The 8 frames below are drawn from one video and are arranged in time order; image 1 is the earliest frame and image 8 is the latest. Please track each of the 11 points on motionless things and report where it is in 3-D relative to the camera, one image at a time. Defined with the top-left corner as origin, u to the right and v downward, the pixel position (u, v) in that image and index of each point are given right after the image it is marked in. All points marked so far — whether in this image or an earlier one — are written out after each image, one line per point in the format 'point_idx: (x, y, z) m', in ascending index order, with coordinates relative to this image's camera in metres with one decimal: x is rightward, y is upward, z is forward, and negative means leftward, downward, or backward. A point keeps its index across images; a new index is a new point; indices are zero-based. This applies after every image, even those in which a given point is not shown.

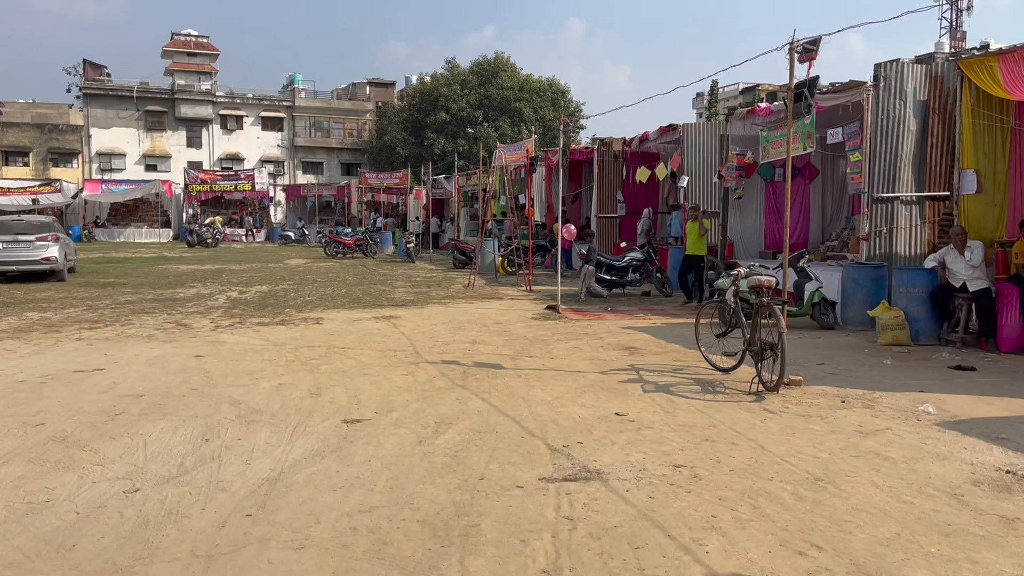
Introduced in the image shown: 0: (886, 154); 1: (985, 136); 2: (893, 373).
0: (+4.5, +1.6, +10.1) m
1: (+5.0, +1.6, +8.8) m
2: (+3.2, -0.7, +7.0) m
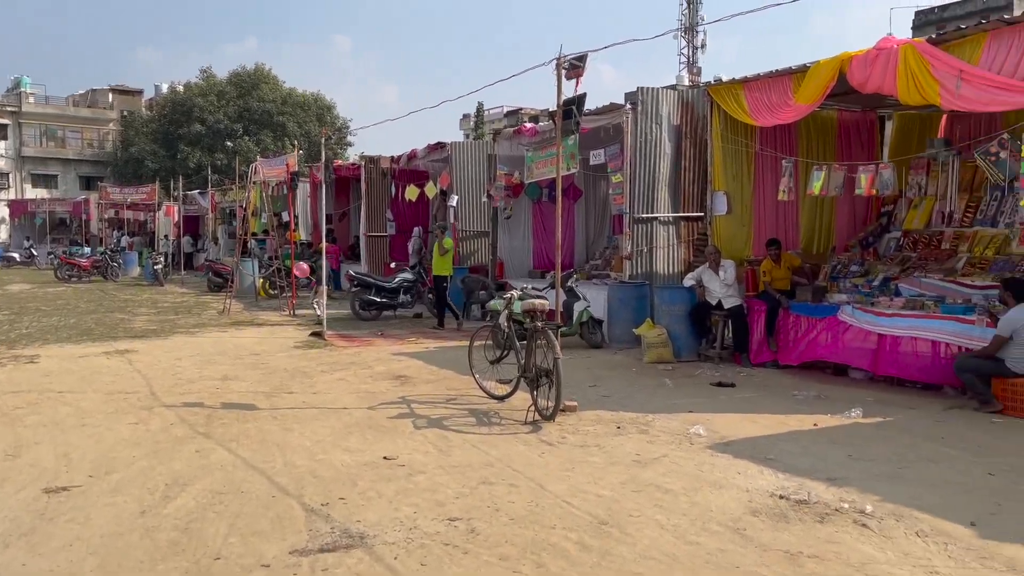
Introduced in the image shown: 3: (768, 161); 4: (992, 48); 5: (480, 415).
0: (+1.7, +1.4, +10.4) m
1: (+2.4, +1.4, +9.3) m
2: (+1.3, -0.9, +7.0) m
3: (+2.9, +1.4, +9.4) m
4: (+3.6, +1.8, +6.4) m
5: (-0.2, -1.0, +6.3) m
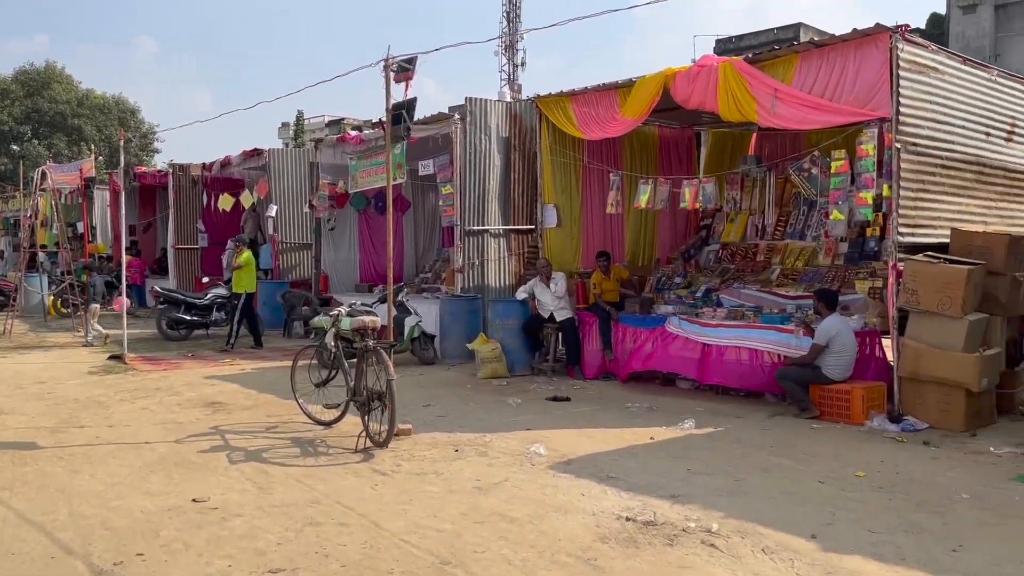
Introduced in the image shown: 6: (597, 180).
0: (-0.5, +1.2, +10.2) m
1: (+0.5, +1.3, +9.3) m
2: (-0.1, -1.0, +6.8) m
3: (+0.9, +1.3, +9.5) m
4: (+2.3, +1.8, +6.7) m
5: (-1.4, -1.1, +5.8) m
6: (+1.0, +1.2, +9.5) m
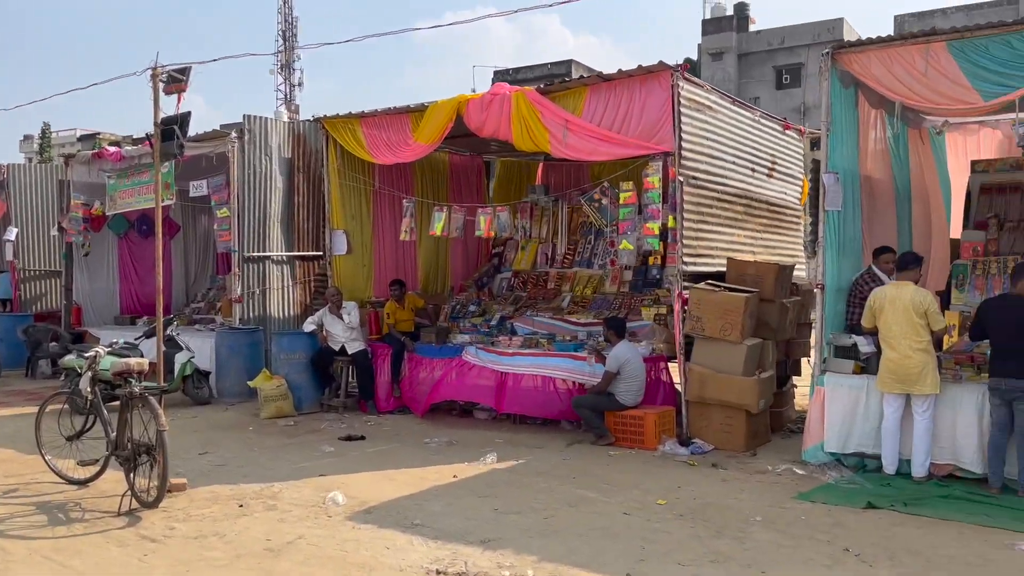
0: (-2.9, +0.9, +9.5) m
1: (-1.7, +1.0, +8.8) m
2: (-1.7, -1.2, +6.2) m
3: (-1.4, +1.0, +9.2) m
4: (+0.7, +1.5, +6.8) m
5: (-2.7, -1.3, +4.9) m
6: (-1.4, +0.9, +9.2) m
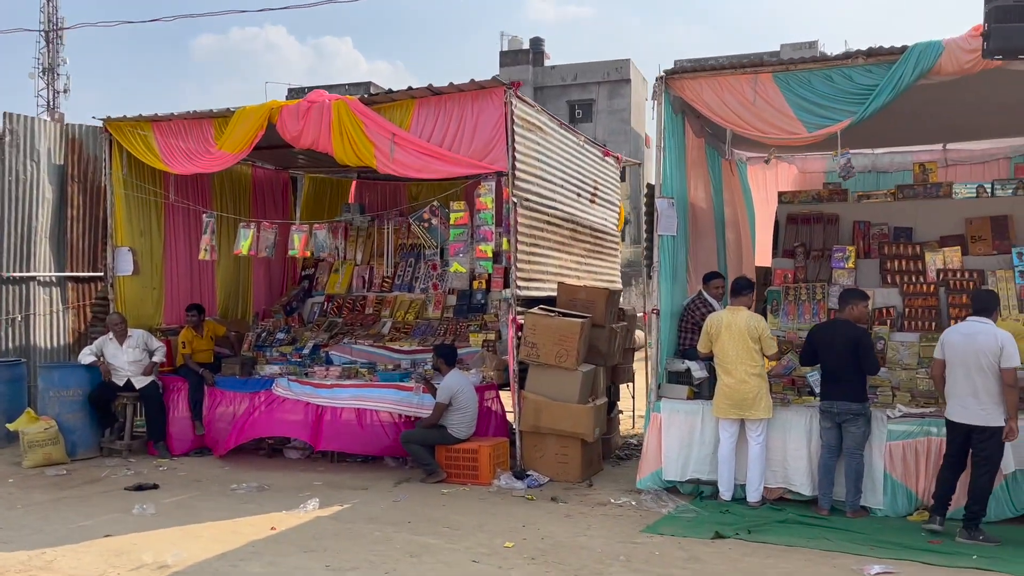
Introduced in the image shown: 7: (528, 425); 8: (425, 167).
0: (-4.8, +0.6, +8.2) m
1: (-3.5, +0.7, +7.8) m
2: (-2.8, -1.4, +5.2) m
3: (-3.3, +0.7, +8.2) m
4: (-0.7, +1.3, +6.4) m
5: (-3.5, -1.4, +3.7) m
6: (-3.2, +0.7, +8.2) m
7: (+0.1, -1.0, +6.0) m
8: (-0.7, +0.9, +6.2) m
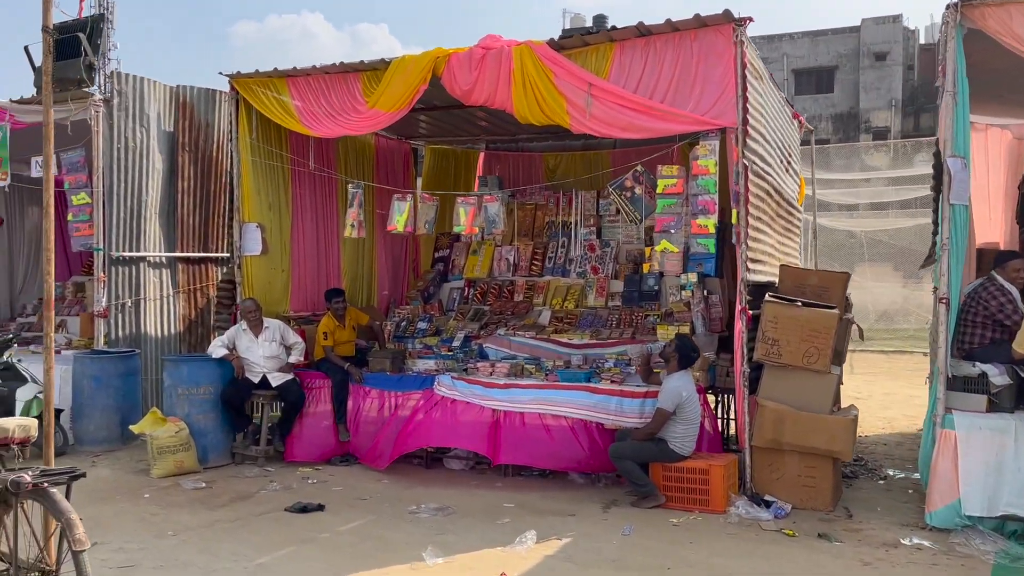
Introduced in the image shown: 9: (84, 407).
0: (-3.4, +0.8, +7.3) m
1: (-2.0, +0.9, +6.8) m
2: (-1.5, -1.3, +4.2) m
3: (-1.8, +0.9, +7.2) m
4: (+0.7, +1.4, +5.3) m
5: (-2.2, -1.3, +2.8) m
6: (-1.8, +0.8, +7.3) m
7: (+1.5, -0.9, +4.9) m
8: (+0.7, +1.0, +5.1) m
9: (-3.4, -0.9, +6.7) m
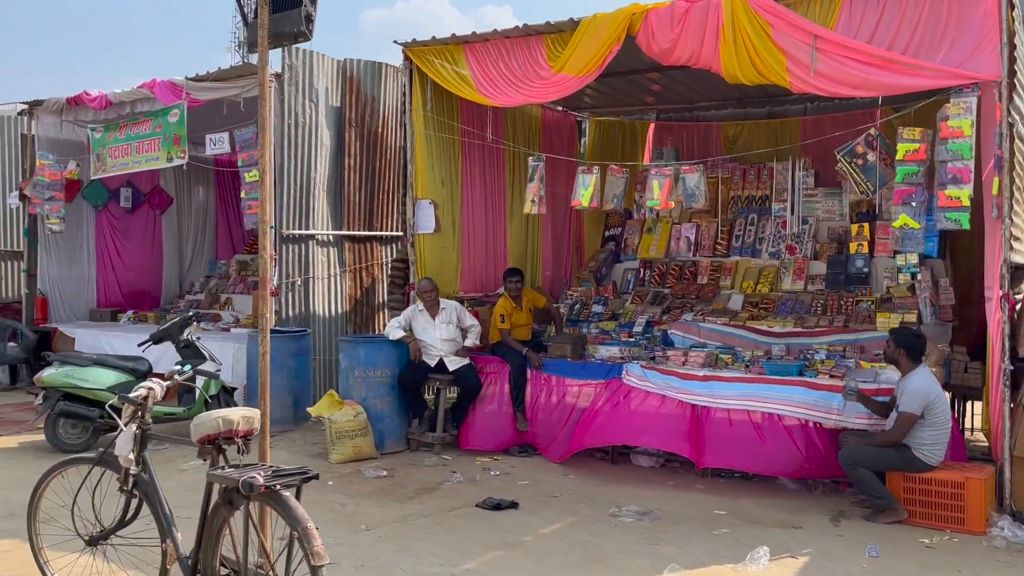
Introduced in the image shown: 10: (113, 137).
0: (-1.8, +1.0, +7.2) m
1: (-0.6, +1.1, +6.5) m
2: (-0.4, -1.2, +3.9) m
3: (-0.3, +1.1, +6.9) m
4: (+1.9, +1.5, +4.6) m
5: (-1.4, -1.3, +2.6) m
6: (-0.3, +1.0, +6.9) m
7: (+2.6, -0.8, +4.2) m
8: (+1.9, +1.1, +4.4) m
9: (-2.0, -0.8, +6.6) m
10: (-3.7, +1.4, +7.9) m
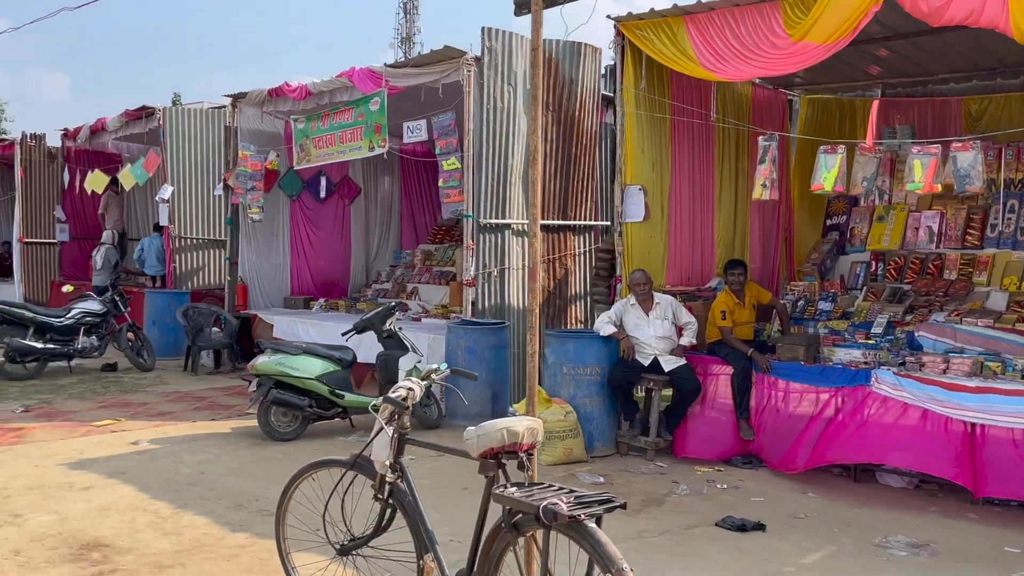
0: (-0.1, +1.1, +6.9) m
1: (+1.0, +1.1, +6.1) m
2: (+0.7, -1.2, +3.5) m
3: (+1.3, +1.1, +6.4) m
4: (+3.1, +1.5, +3.8) m
5: (-0.5, -1.2, +2.4) m
6: (+1.4, +1.0, +6.4) m
7: (+3.7, -0.8, +3.2) m
8: (+3.1, +1.1, +3.6) m
9: (-0.4, -0.7, +6.4) m
10: (-1.9, +1.5, +8.0) m
